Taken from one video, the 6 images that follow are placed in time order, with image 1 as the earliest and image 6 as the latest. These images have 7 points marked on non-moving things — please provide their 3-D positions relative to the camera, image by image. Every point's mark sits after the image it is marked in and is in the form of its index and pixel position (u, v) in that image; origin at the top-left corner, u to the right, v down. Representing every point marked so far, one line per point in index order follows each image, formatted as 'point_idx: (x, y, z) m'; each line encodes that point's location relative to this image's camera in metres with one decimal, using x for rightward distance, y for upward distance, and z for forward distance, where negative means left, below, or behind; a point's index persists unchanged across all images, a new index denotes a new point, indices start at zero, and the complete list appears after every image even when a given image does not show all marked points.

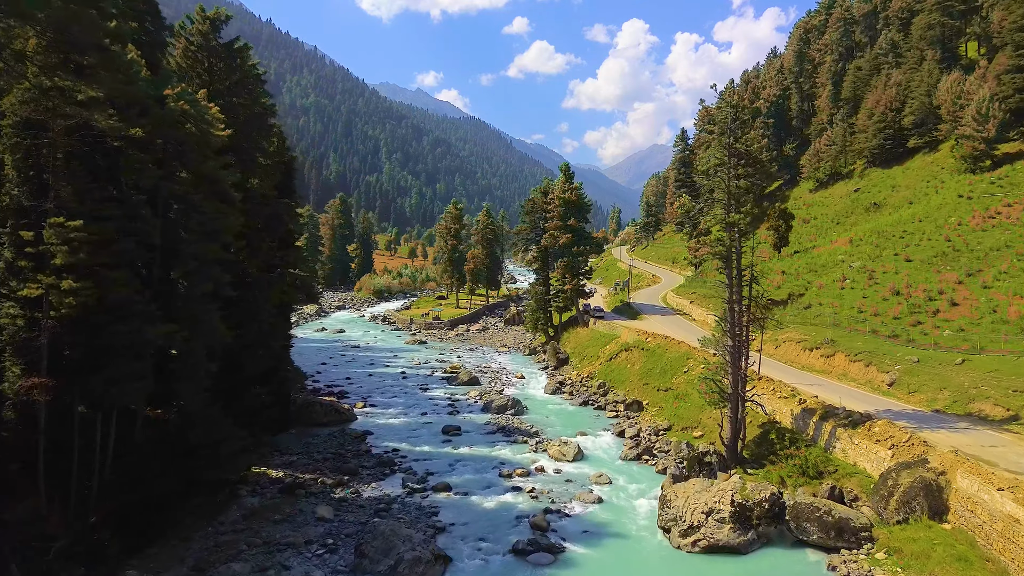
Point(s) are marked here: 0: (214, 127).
0: (-7.9, +4.3, +19.6) m
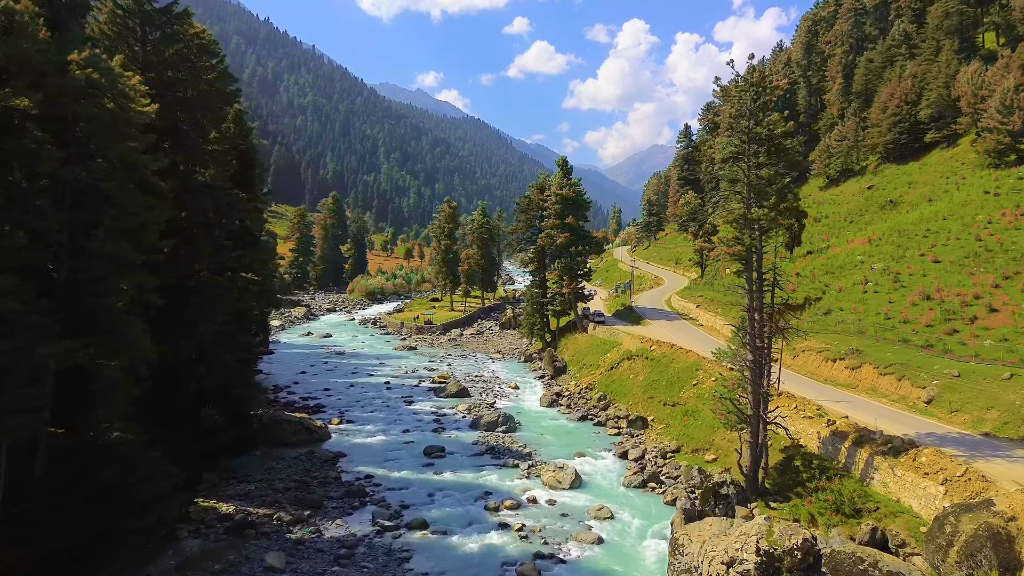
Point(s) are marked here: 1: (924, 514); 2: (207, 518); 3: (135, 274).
0: (-8.3, +4.1, +16.4) m
1: (+10.0, -5.5, +17.9) m
2: (-8.2, -6.2, +19.7) m
3: (-8.1, +0.3, +15.7) m
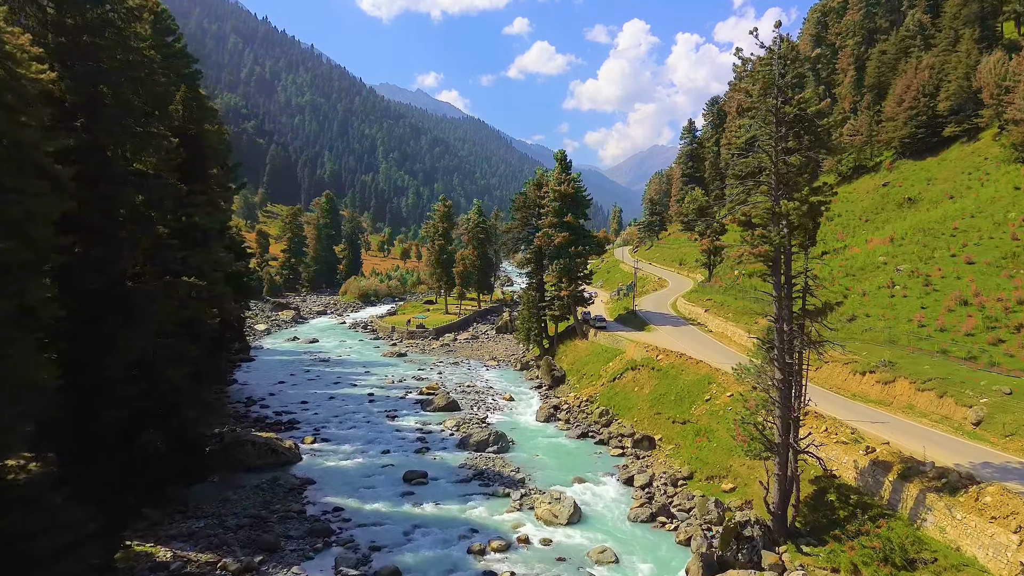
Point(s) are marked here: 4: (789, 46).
0: (-8.6, +4.0, +13.3) m
1: (+9.7, -5.6, +14.8) m
2: (-8.5, -6.3, +16.6) m
3: (-8.4, +0.1, +12.6) m
4: (+7.0, +6.1, +18.6) m
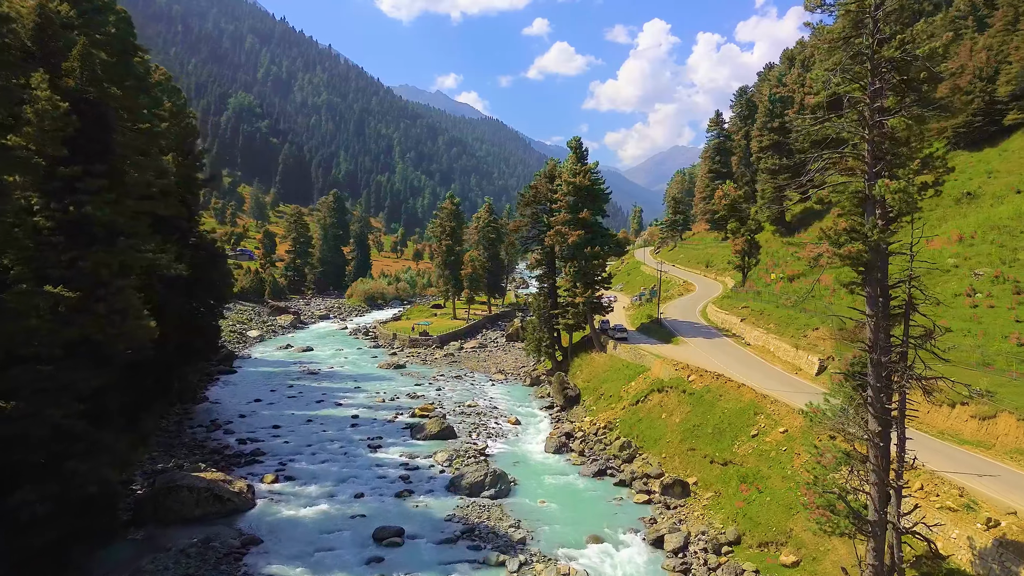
0: (-9.0, +3.7, +8.5) m
1: (+9.4, -5.9, +9.5) m
2: (-8.7, -6.6, +11.8) m
3: (-8.7, -0.1, +7.9) m
4: (+6.8, +5.9, +13.4) m
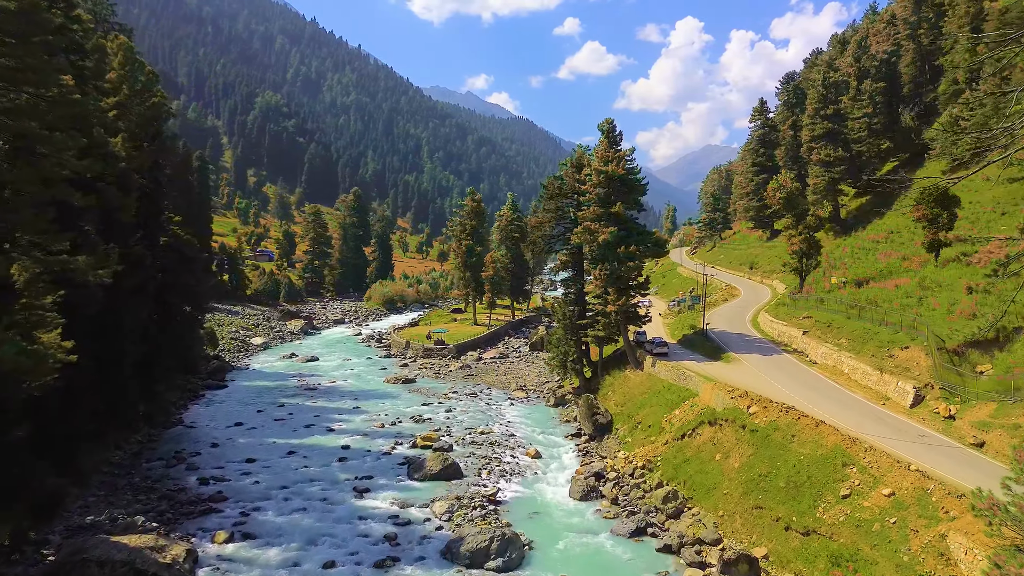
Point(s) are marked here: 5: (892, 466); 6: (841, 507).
0: (-9.2, +3.5, +3.8) m
1: (+9.2, -6.2, +4.0) m
2: (-8.9, -6.8, +7.1) m
3: (-9.0, -0.3, +3.1) m
4: (+6.7, +5.6, +8.0) m
5: (+8.4, -3.7, +16.6) m
6: (+7.3, -4.9, +16.4) m
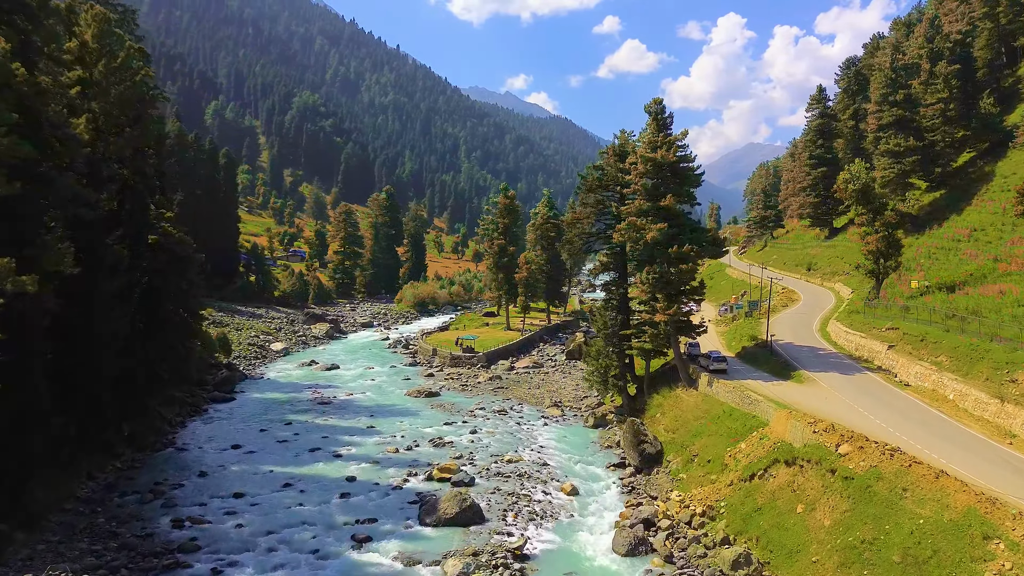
0: (-9.4, +3.3, +0.3) m
1: (+9.0, -6.4, -0.4) m
2: (-8.9, -7.0, +3.5) m
3: (-9.2, -0.5, -0.4) m
4: (+6.7, +5.4, +3.7) m
5: (+8.9, -4.0, +12.1) m
6: (+7.8, -5.1, +12.0) m
